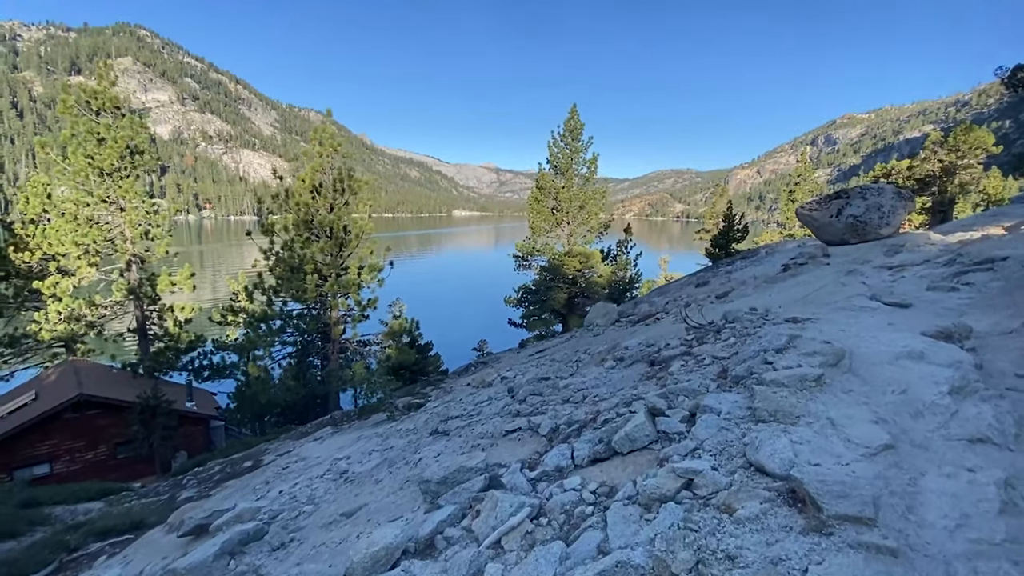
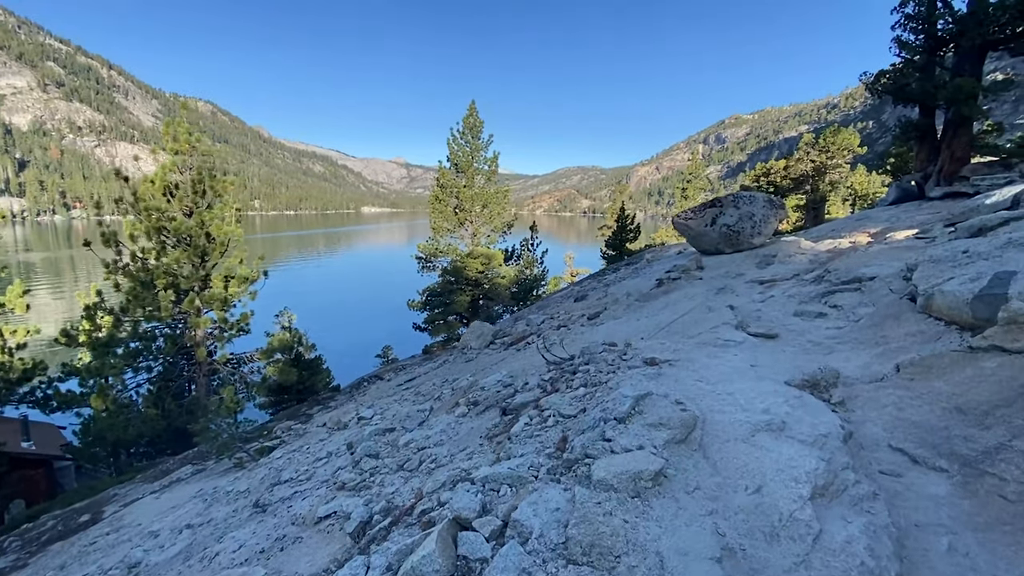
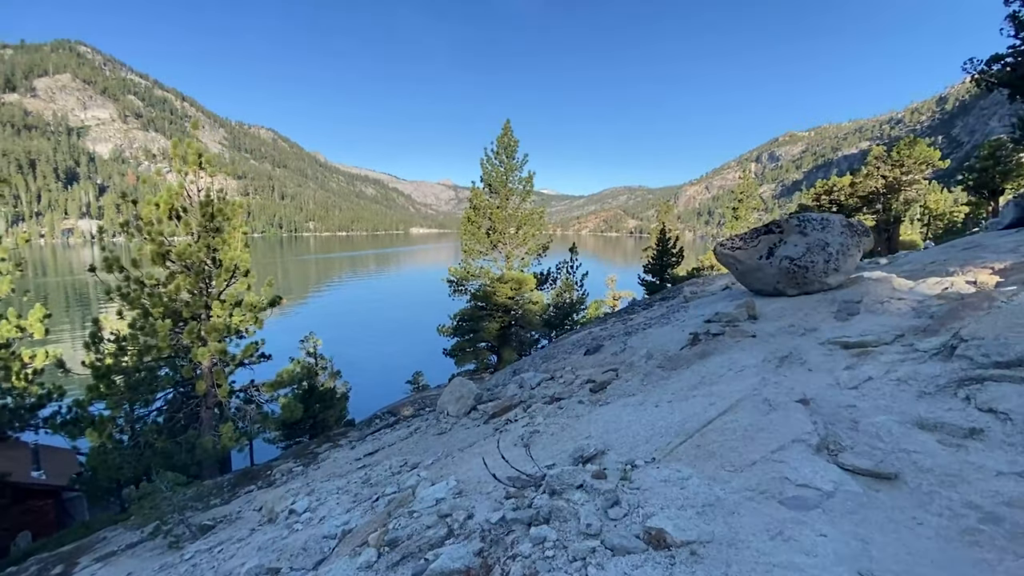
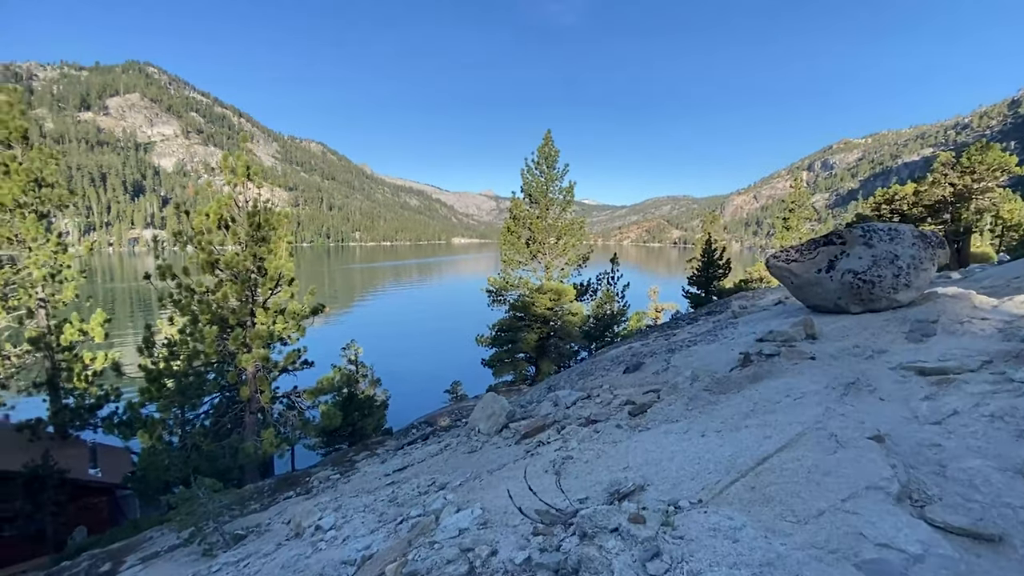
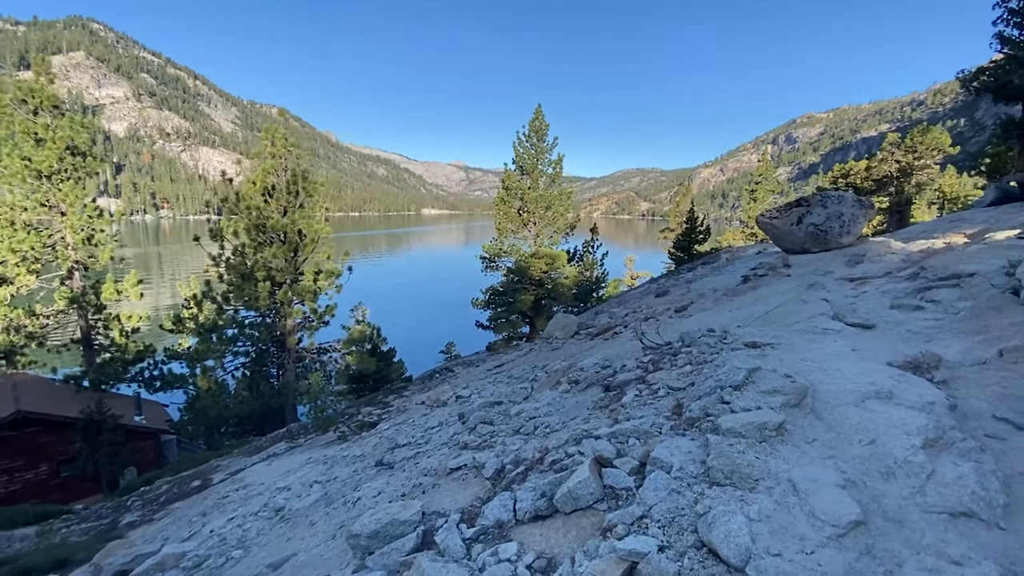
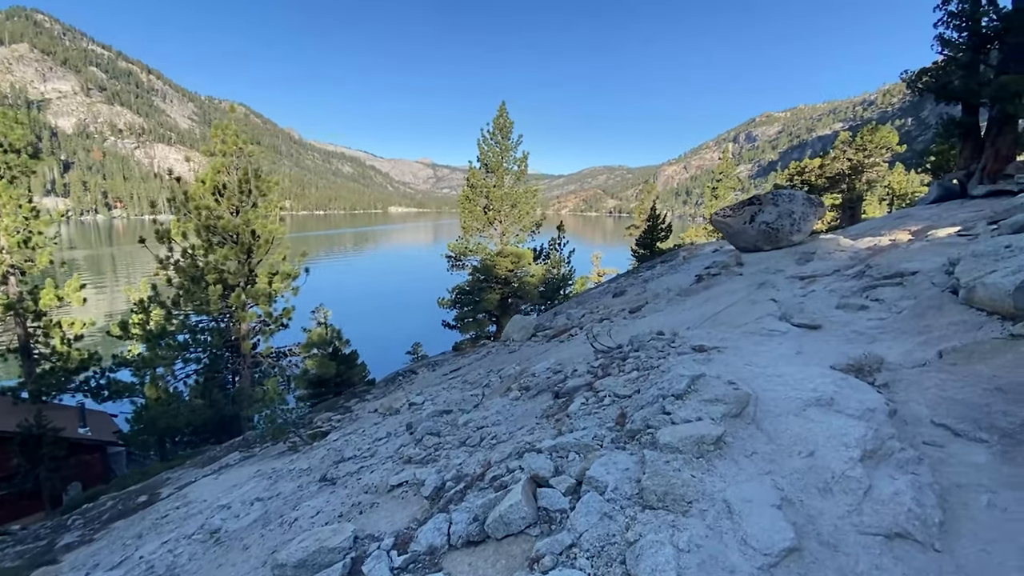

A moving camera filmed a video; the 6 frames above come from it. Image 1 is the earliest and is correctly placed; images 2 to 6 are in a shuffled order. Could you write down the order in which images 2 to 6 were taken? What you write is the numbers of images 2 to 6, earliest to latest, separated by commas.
5, 6, 2, 3, 4
